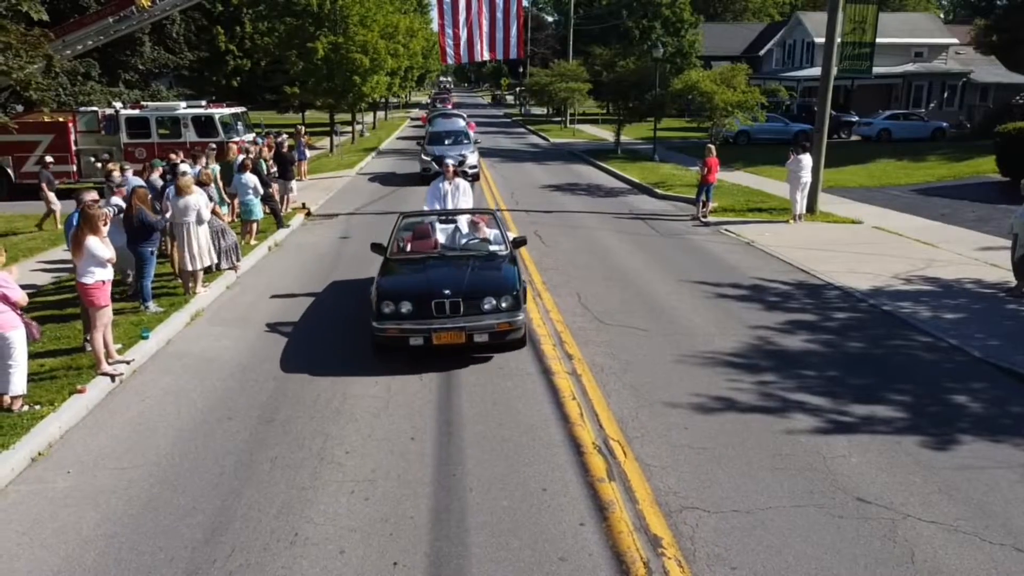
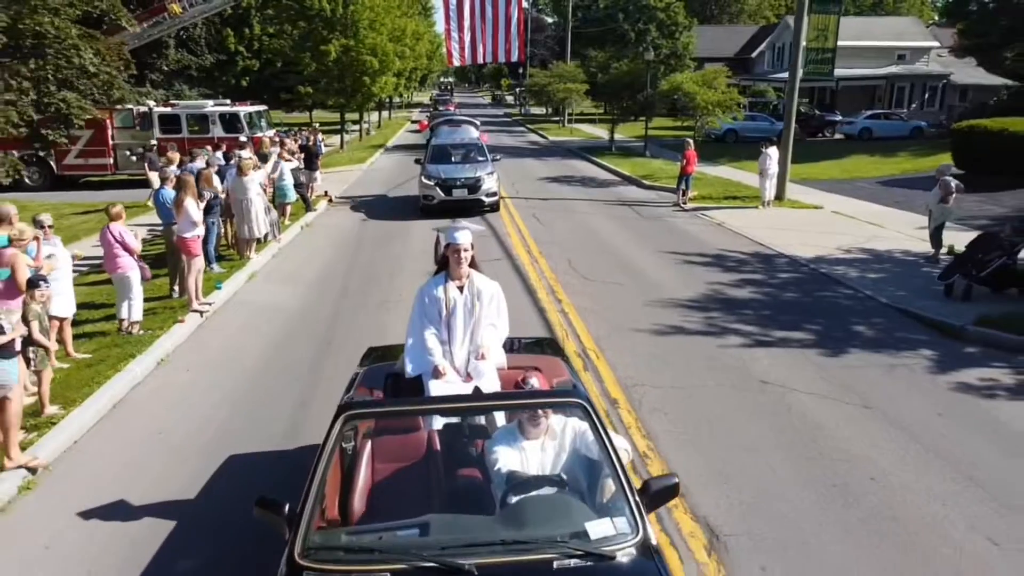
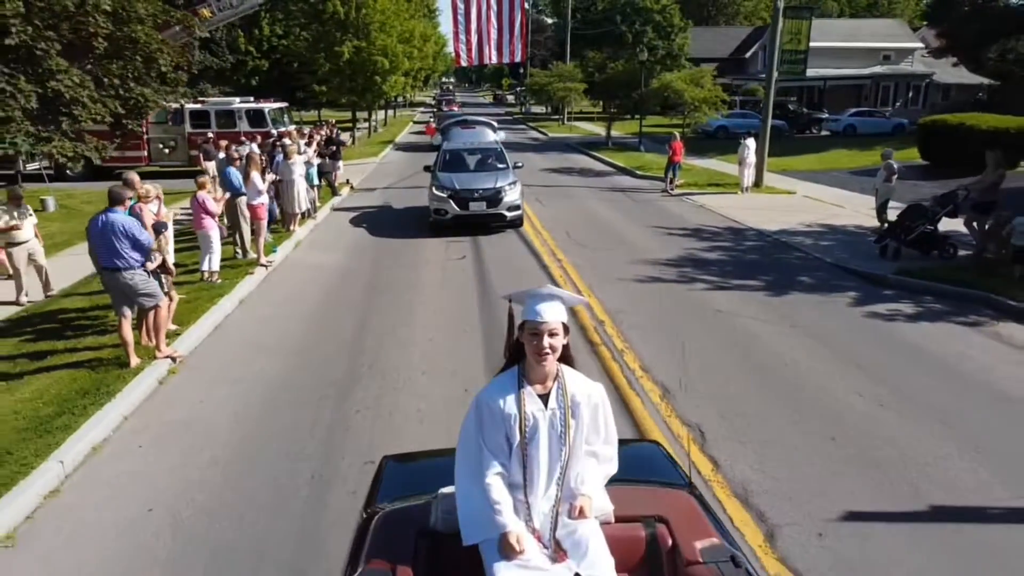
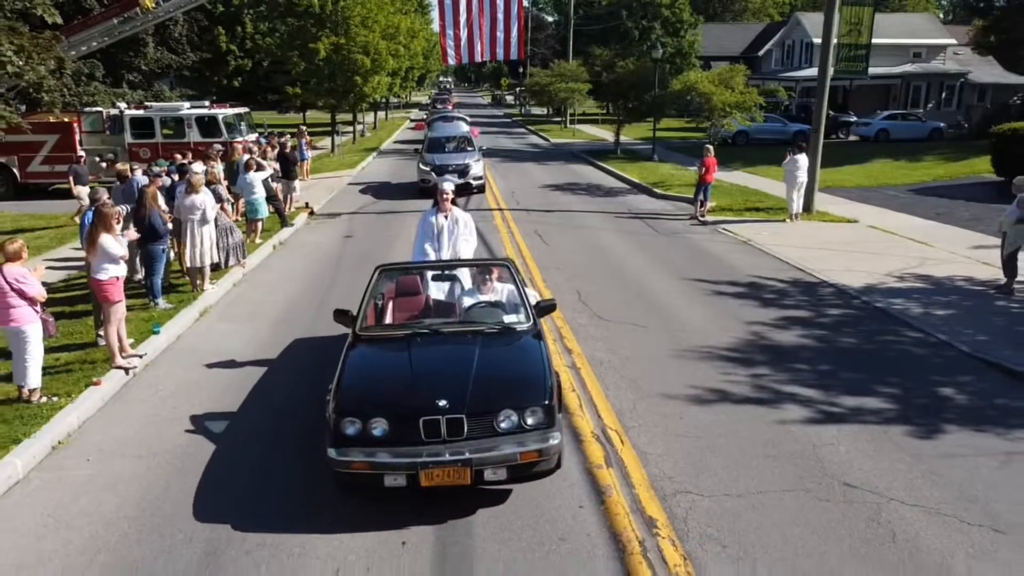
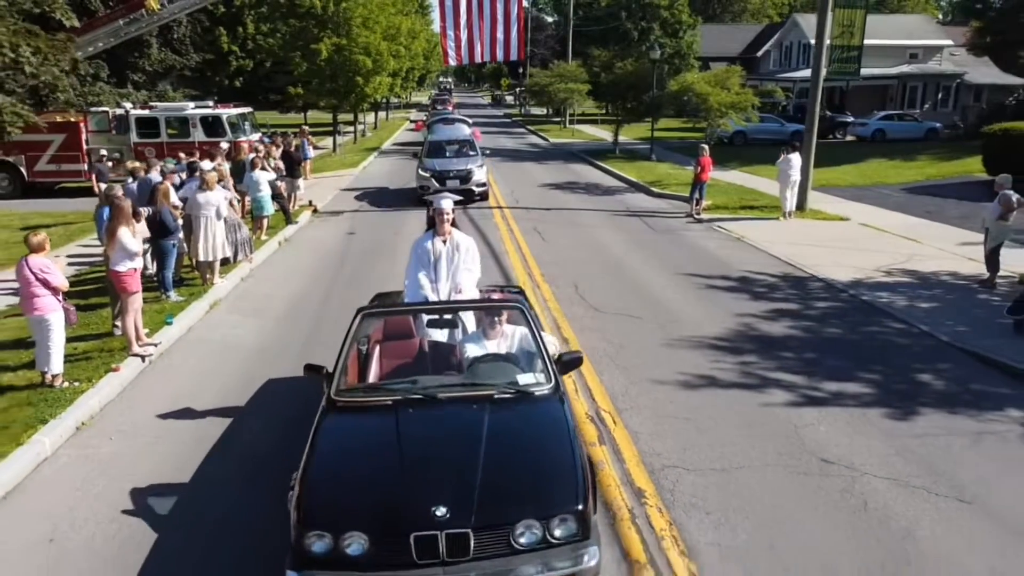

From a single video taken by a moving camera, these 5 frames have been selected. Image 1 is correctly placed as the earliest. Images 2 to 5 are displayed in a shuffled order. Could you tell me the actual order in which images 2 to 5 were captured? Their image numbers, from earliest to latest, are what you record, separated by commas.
4, 5, 2, 3
